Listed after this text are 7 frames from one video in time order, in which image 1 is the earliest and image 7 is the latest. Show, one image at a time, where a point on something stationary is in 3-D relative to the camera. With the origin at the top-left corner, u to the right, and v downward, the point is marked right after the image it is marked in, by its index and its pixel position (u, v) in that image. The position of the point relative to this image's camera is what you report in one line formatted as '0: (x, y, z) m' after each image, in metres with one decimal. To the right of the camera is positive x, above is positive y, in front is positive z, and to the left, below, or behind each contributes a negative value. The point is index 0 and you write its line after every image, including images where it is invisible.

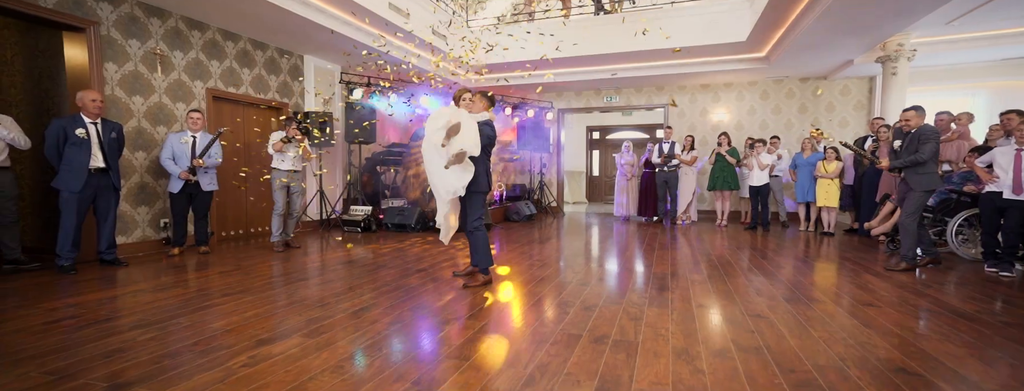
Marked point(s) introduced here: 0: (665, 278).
0: (+1.4, -0.8, +3.9) m
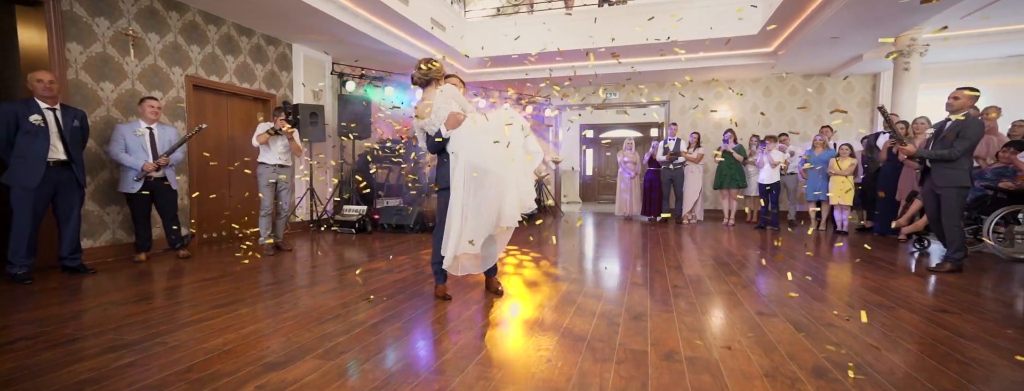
0: (+1.5, -0.8, +3.6) m
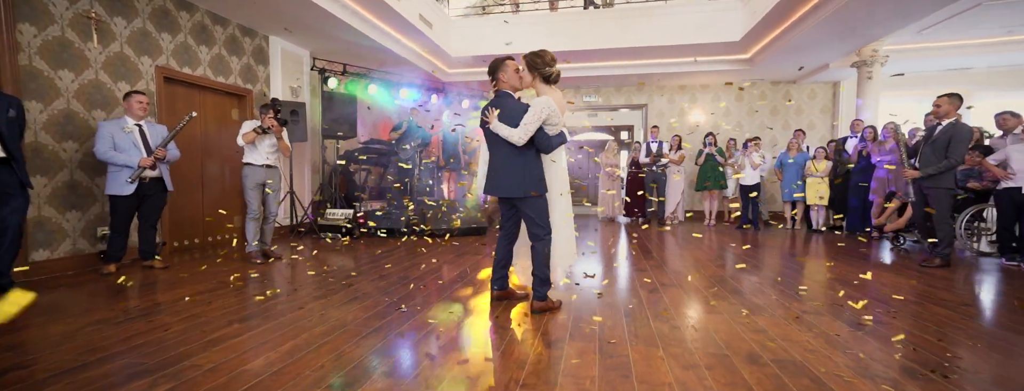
0: (+1.7, -0.8, +3.7) m
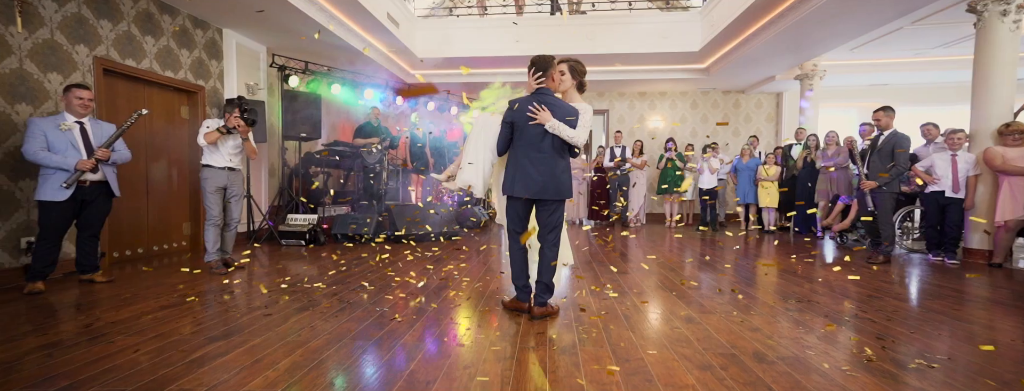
0: (+1.5, -0.8, +3.8) m
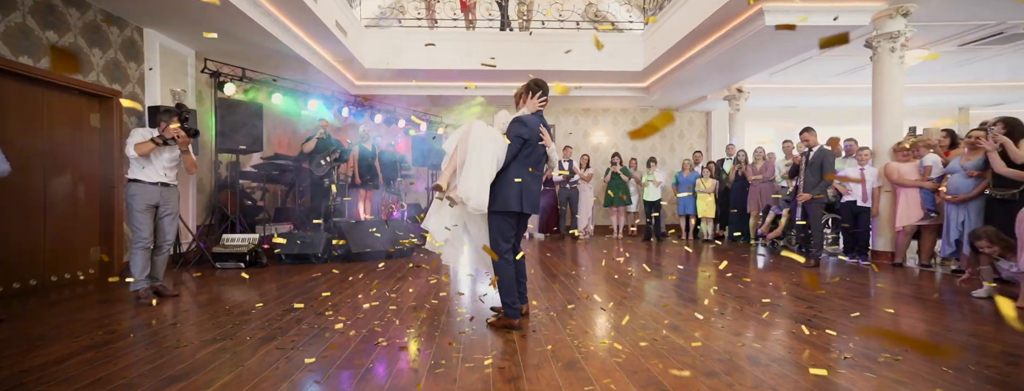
0: (+1.2, -0.9, +3.9) m
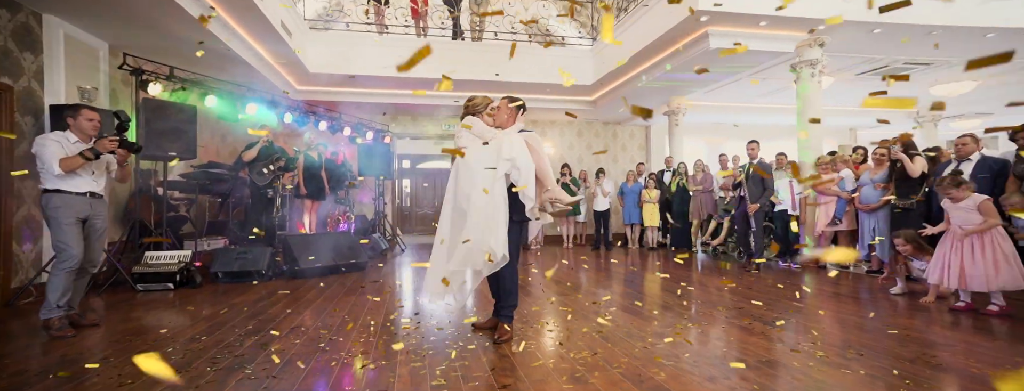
0: (+0.9, -1.0, +4.0) m
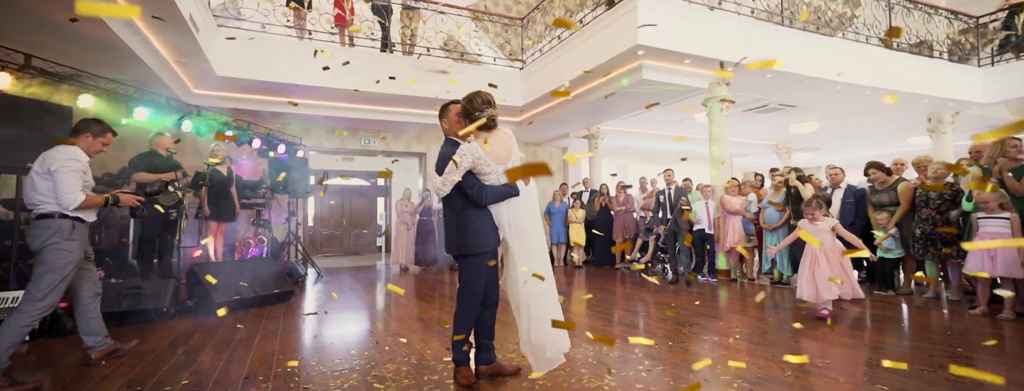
0: (+0.4, -1.2, +4.0) m
